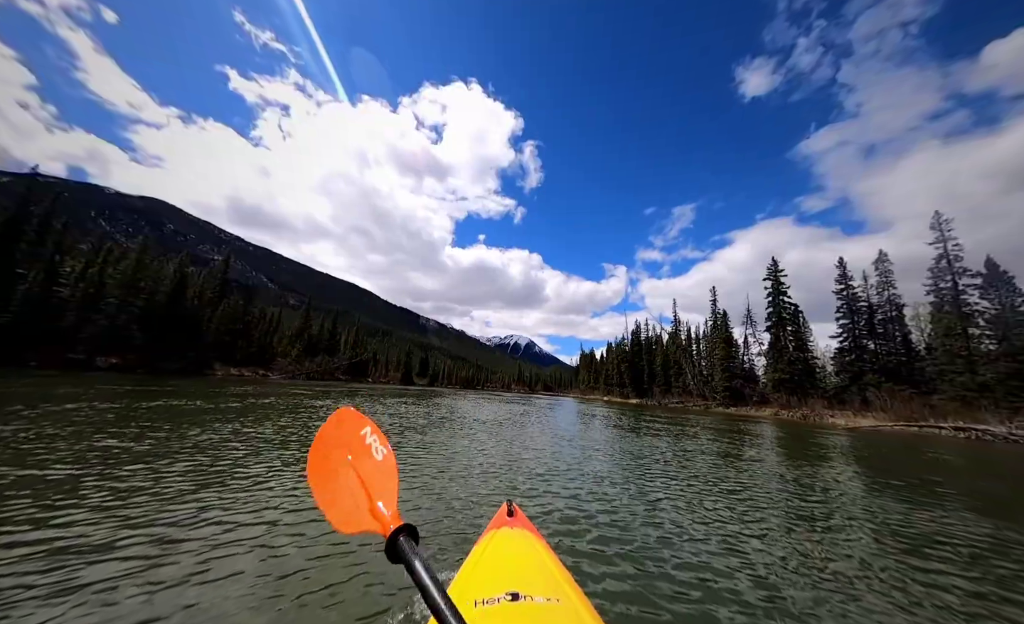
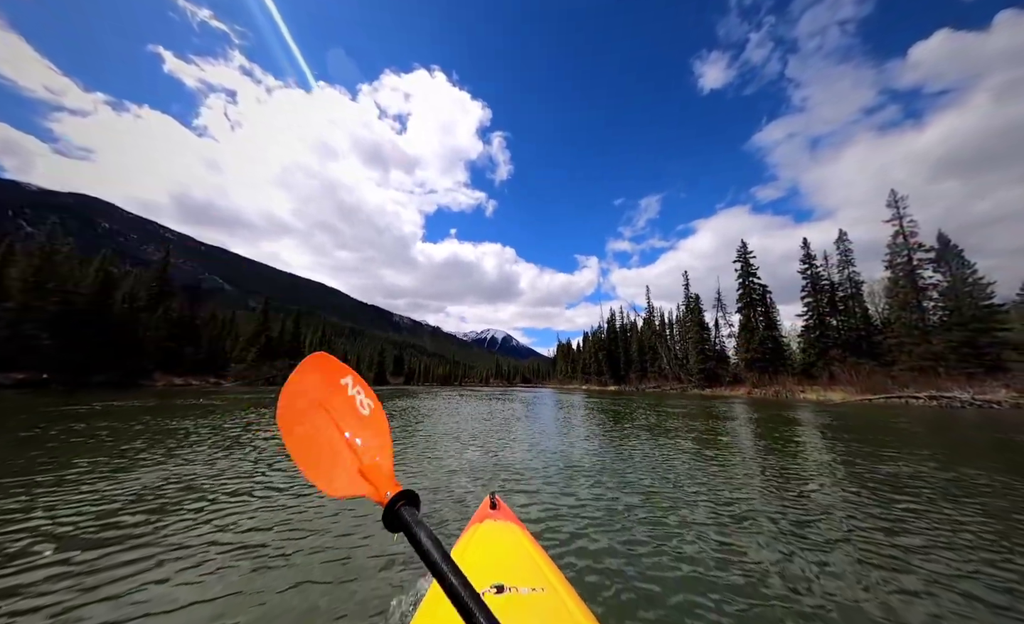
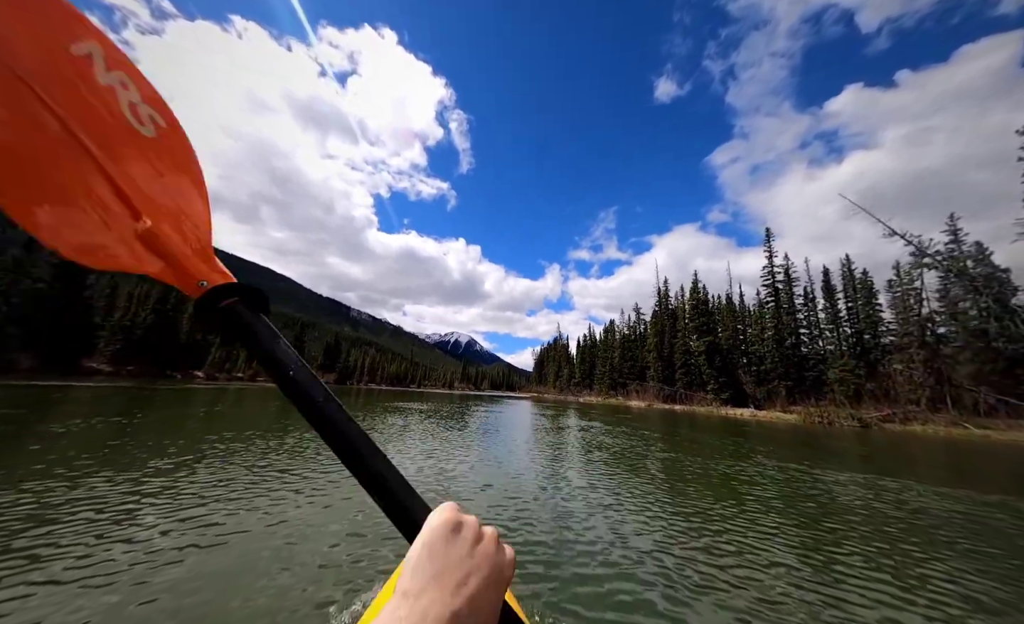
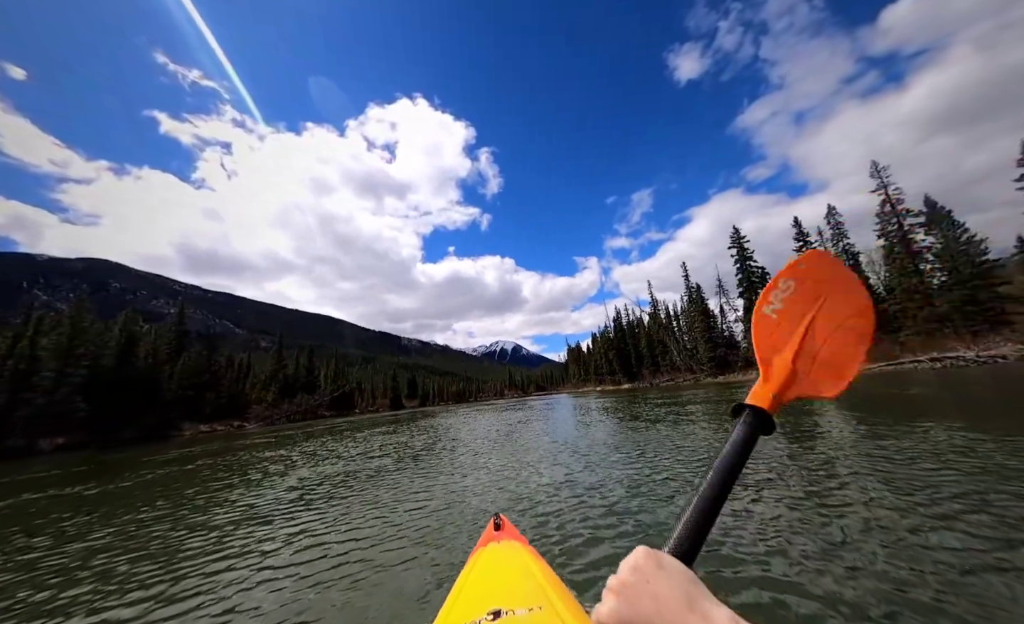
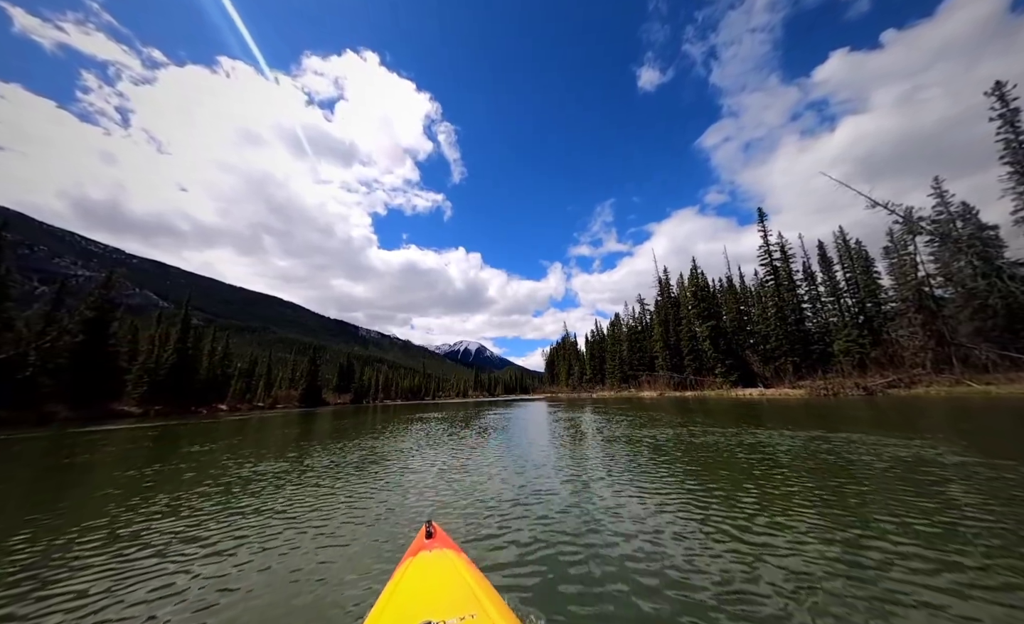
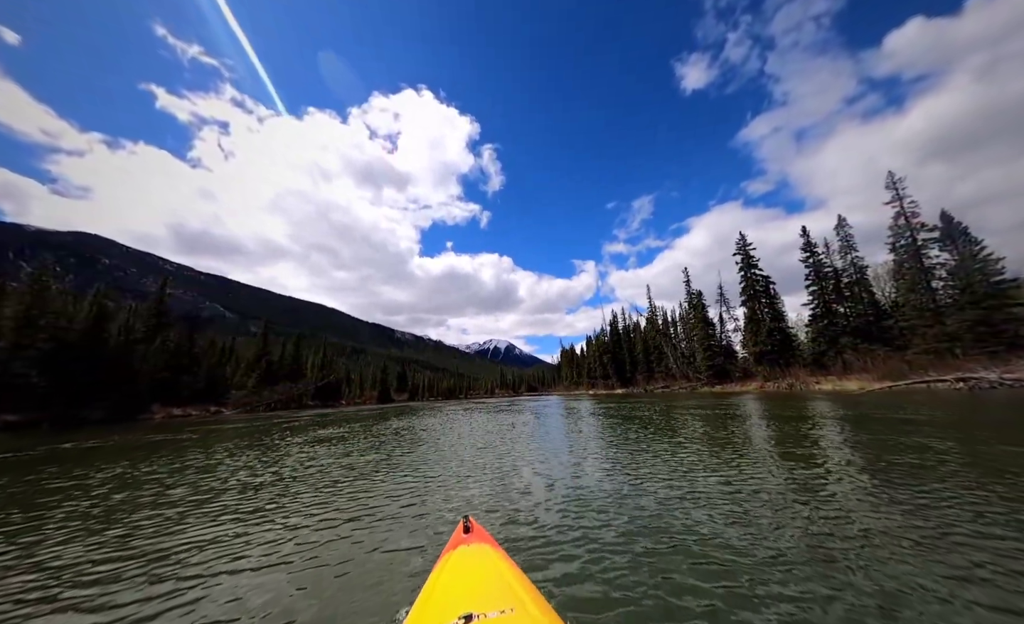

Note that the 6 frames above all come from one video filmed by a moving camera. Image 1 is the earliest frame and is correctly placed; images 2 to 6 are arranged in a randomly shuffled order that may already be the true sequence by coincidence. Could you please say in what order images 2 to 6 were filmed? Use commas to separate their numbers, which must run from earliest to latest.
4, 2, 6, 5, 3
